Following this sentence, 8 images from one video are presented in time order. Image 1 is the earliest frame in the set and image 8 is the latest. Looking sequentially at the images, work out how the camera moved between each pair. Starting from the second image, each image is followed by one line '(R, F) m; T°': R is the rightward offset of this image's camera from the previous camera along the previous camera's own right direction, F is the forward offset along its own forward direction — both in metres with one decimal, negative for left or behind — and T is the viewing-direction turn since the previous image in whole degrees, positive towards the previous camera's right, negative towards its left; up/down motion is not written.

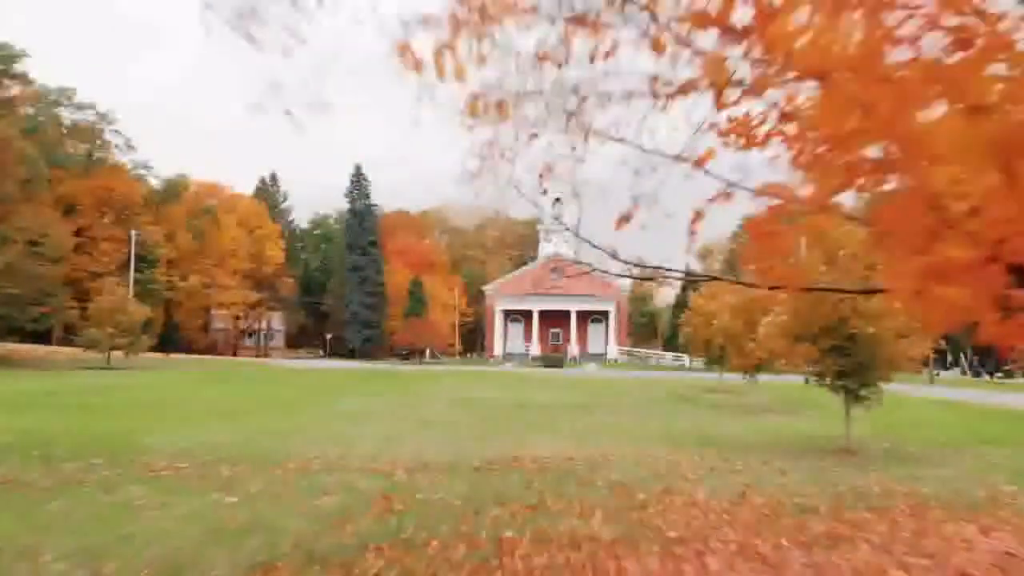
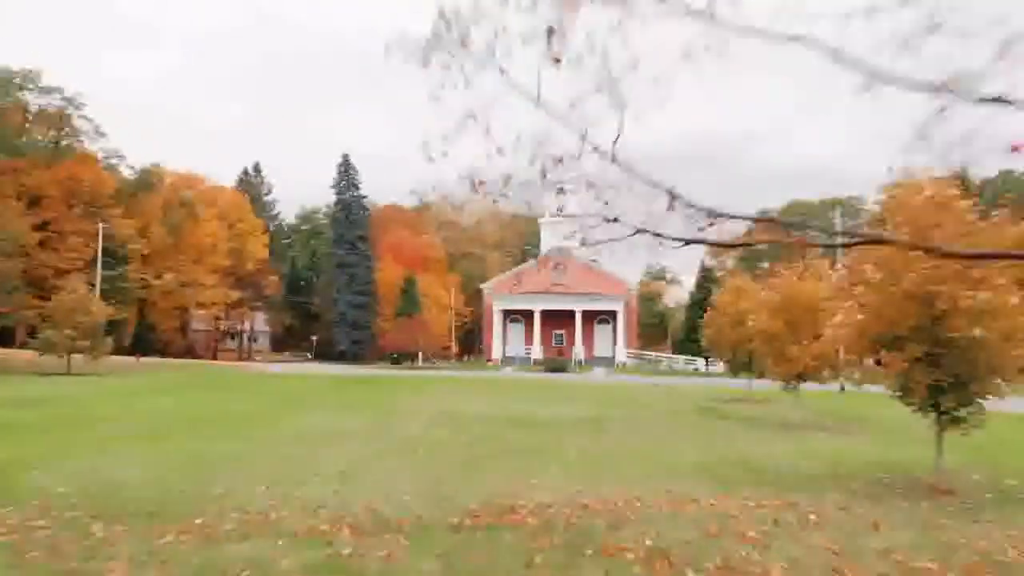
(+0.1, +4.7) m; 0°
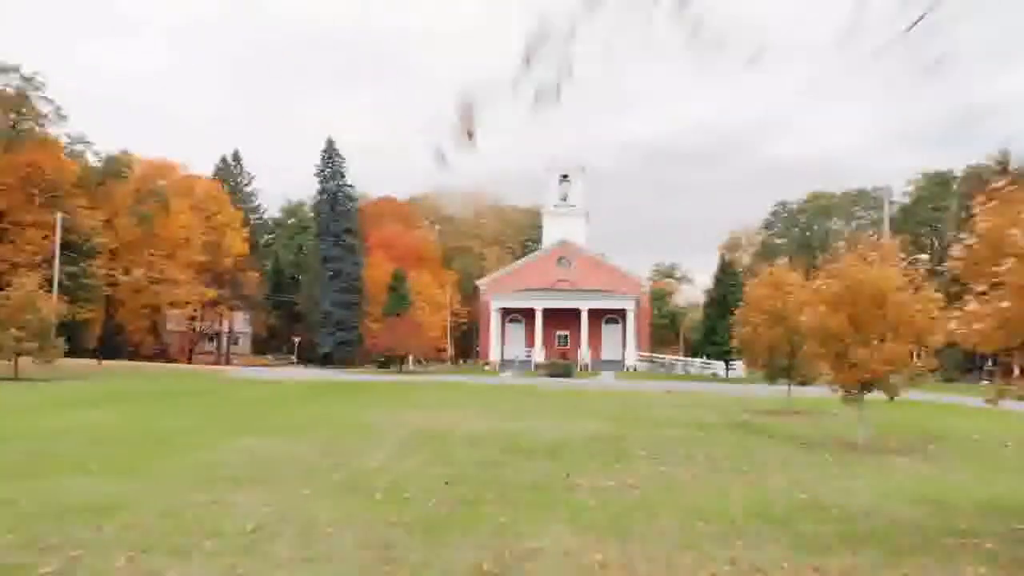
(+0.1, +4.9) m; 0°
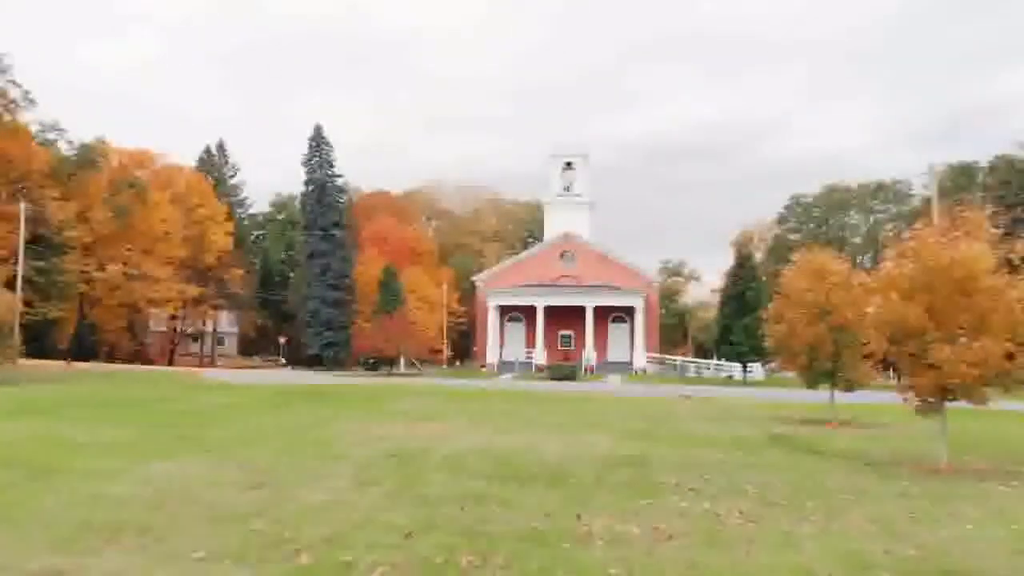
(+0.1, +3.4) m; 0°
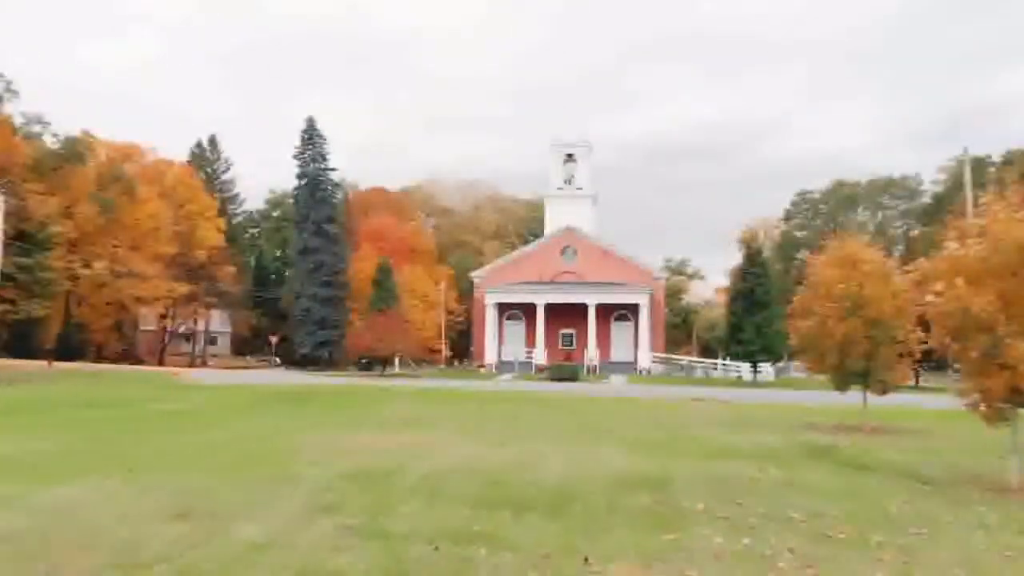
(+0.1, +1.7) m; 0°
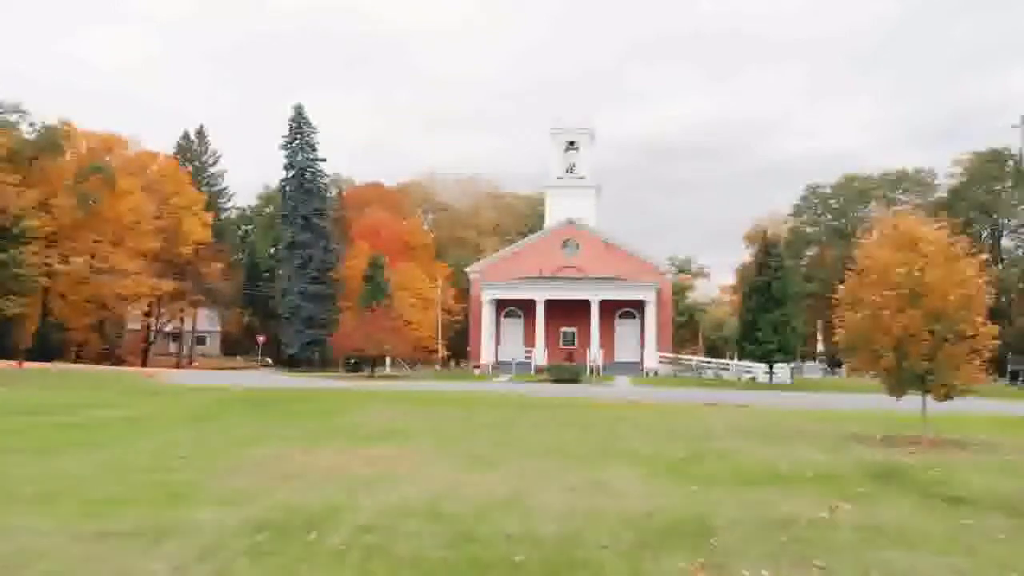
(+0.1, +2.4) m; 0°
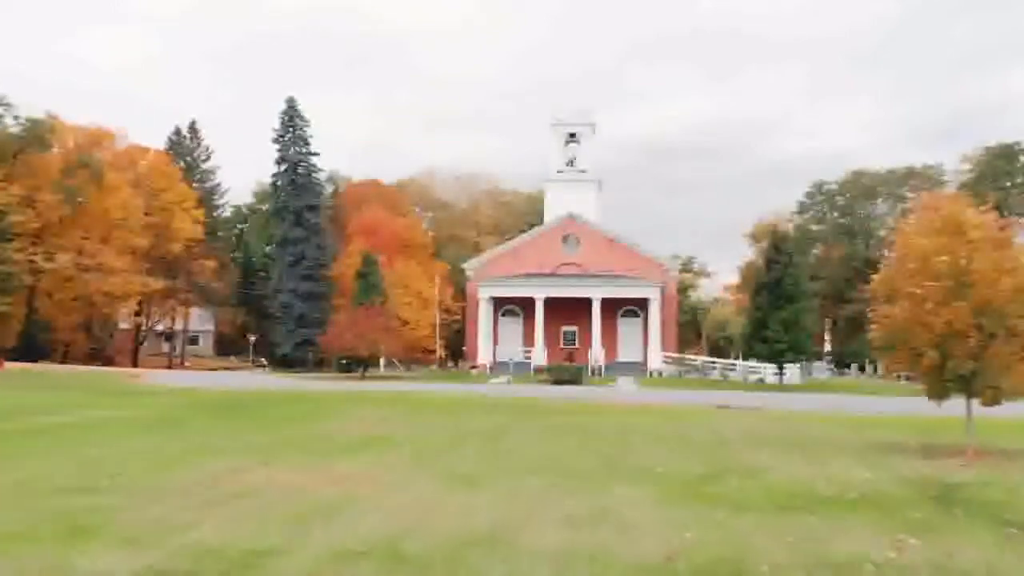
(+0.1, +1.4) m; 0°
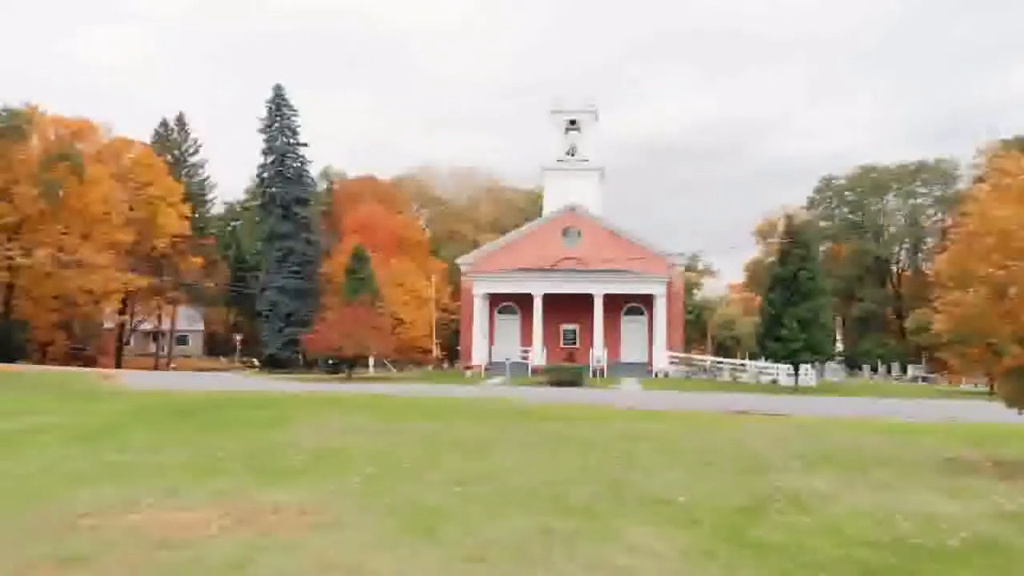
(+0.1, +2.0) m; 0°
